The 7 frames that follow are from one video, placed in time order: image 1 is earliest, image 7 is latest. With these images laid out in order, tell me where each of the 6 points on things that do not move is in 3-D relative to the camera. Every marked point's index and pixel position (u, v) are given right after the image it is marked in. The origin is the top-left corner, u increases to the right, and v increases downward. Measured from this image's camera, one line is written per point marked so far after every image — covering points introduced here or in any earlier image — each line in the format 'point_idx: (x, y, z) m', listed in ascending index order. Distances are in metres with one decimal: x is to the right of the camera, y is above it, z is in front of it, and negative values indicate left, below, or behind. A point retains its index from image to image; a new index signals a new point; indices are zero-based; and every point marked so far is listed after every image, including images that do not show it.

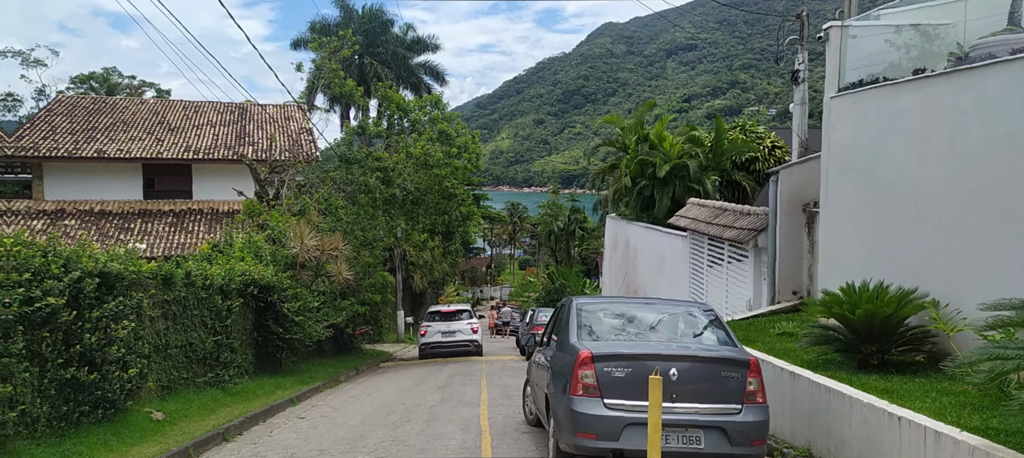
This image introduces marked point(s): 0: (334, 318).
0: (-4.0, -2.0, +17.0) m
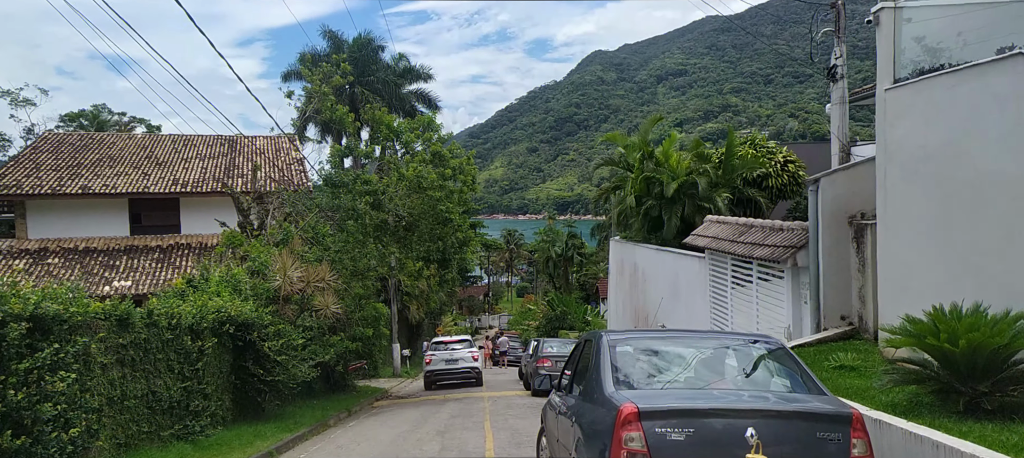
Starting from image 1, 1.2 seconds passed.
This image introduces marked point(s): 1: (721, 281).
0: (-3.9, -2.6, +15.6) m
1: (+3.9, -1.0, +14.1) m
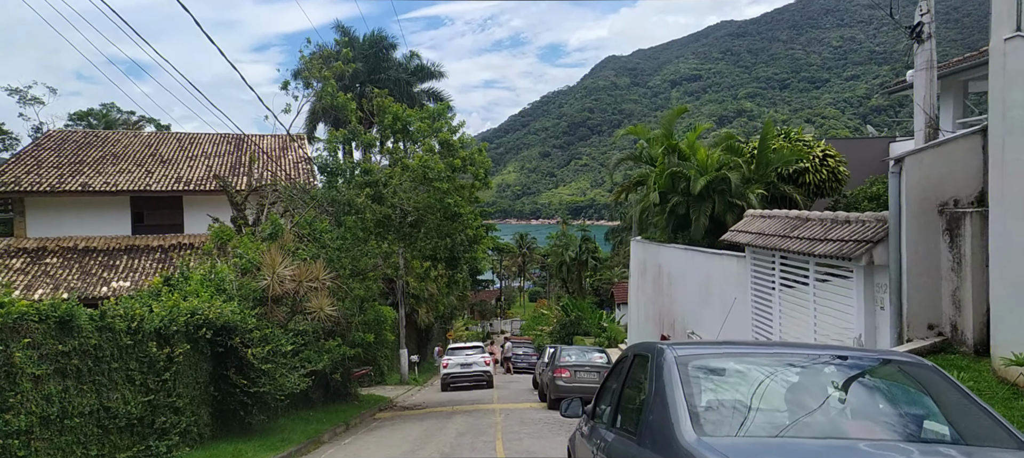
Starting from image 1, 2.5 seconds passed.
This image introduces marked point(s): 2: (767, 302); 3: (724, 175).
0: (-3.6, -2.5, +14.0) m
1: (+4.2, -0.9, +12.4) m
2: (+4.2, -1.2, +12.4) m
3: (+5.5, +1.4, +19.3) m
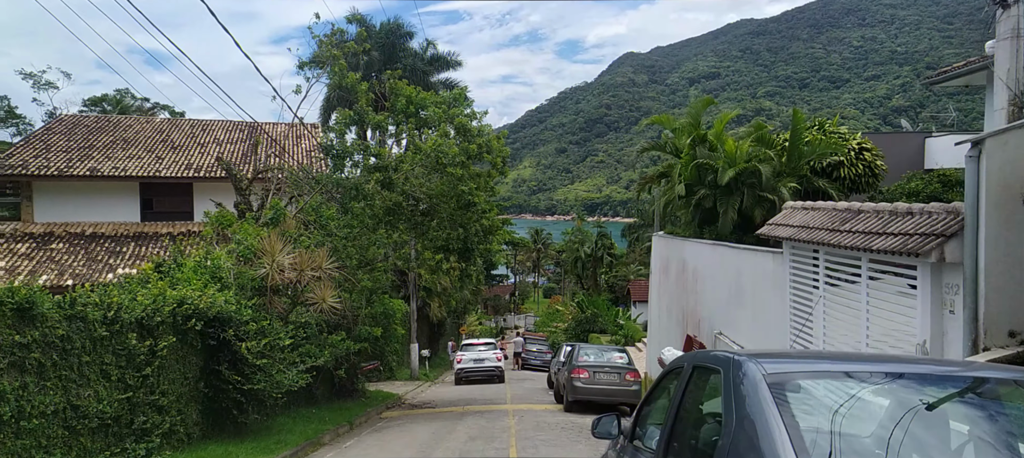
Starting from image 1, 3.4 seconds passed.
0: (-3.4, -2.3, +13.1) m
1: (+4.4, -0.8, +11.3) m
2: (+4.5, -1.1, +11.3) m
3: (+5.9, +1.5, +18.2) m
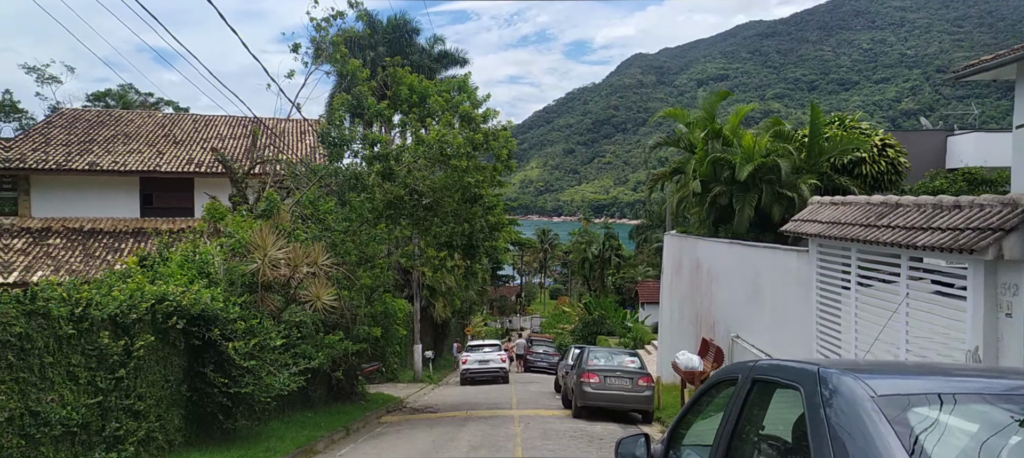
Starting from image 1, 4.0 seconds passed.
0: (-3.3, -2.2, +12.4) m
1: (+4.5, -0.8, +10.5) m
2: (+4.6, -1.1, +10.5) m
3: (+6.1, +1.5, +17.4) m
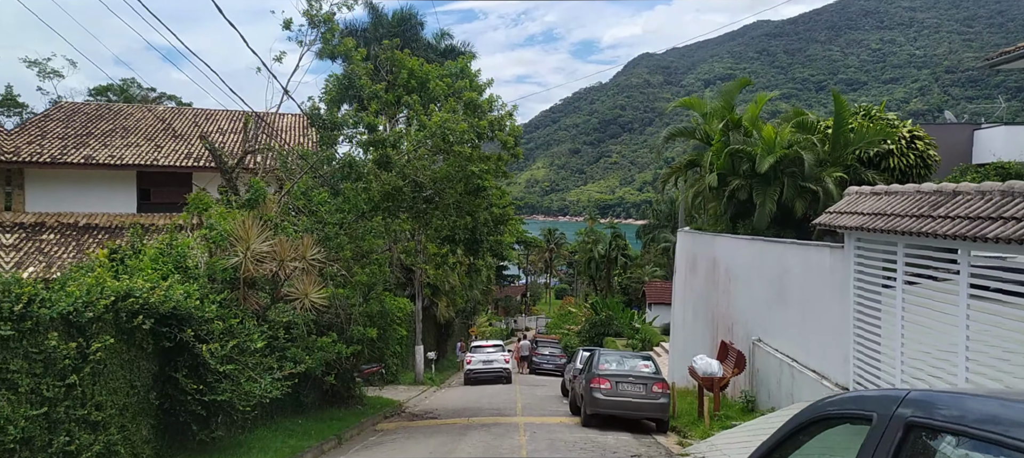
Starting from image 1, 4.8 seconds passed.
0: (-3.2, -2.0, +11.4) m
1: (+4.6, -0.7, +9.5) m
2: (+4.6, -1.0, +9.5) m
3: (+6.2, +1.6, +16.4) m
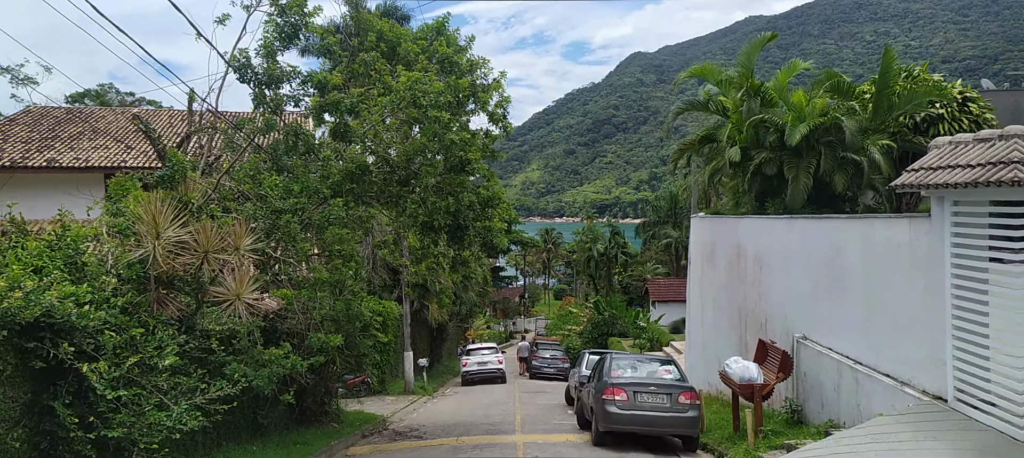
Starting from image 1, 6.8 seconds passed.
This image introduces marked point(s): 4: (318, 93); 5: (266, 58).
0: (-3.3, -1.8, +9.0) m
1: (+4.5, -0.3, +7.2) m
2: (+4.5, -0.6, +7.1) m
3: (+6.1, +2.0, +14.1) m
4: (-2.8, +2.0, +11.4) m
5: (-3.6, +2.4, +11.7) m
